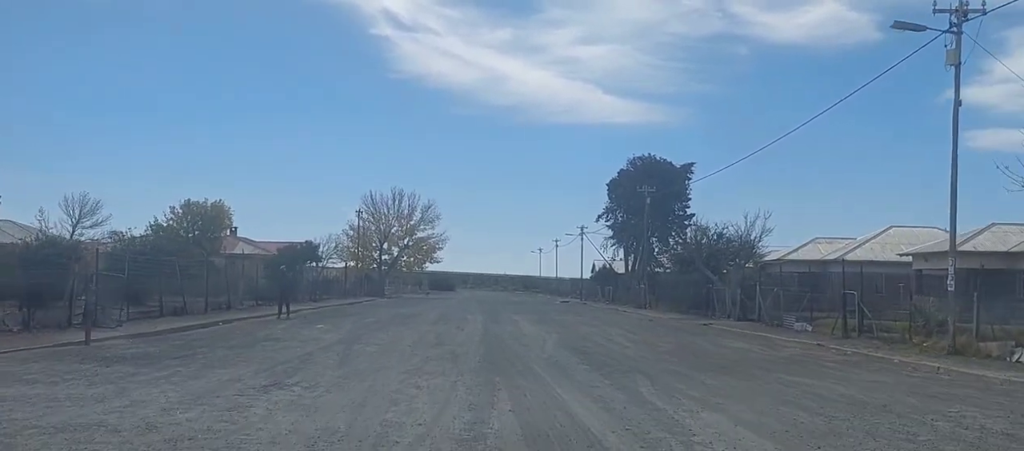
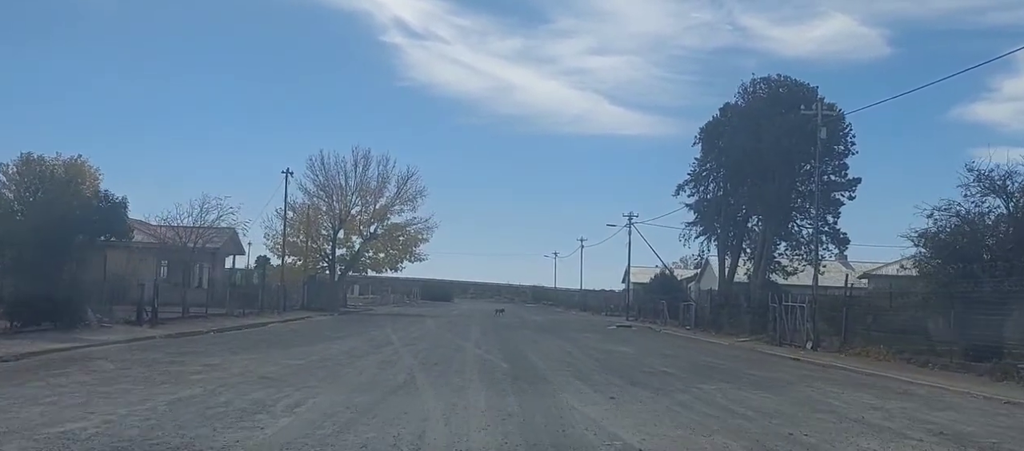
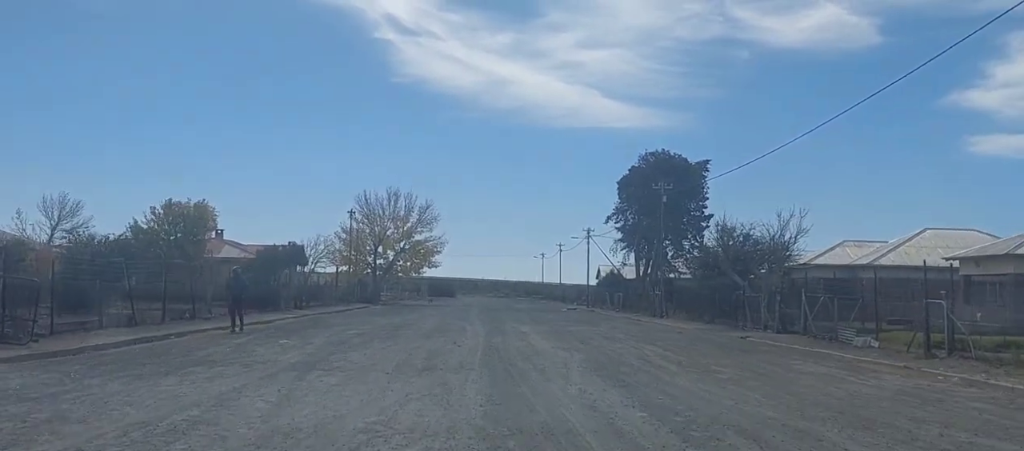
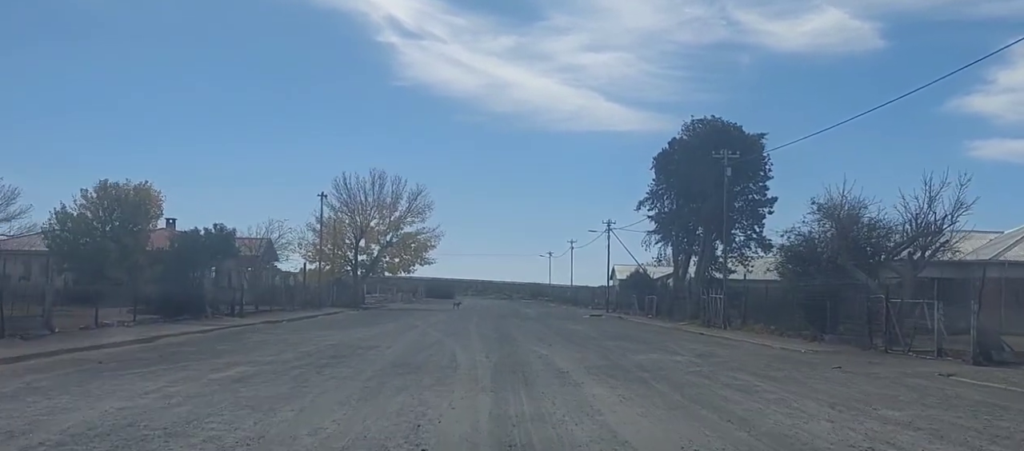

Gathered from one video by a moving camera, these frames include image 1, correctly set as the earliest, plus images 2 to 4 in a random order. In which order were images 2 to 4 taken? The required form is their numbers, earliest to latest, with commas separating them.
3, 4, 2
